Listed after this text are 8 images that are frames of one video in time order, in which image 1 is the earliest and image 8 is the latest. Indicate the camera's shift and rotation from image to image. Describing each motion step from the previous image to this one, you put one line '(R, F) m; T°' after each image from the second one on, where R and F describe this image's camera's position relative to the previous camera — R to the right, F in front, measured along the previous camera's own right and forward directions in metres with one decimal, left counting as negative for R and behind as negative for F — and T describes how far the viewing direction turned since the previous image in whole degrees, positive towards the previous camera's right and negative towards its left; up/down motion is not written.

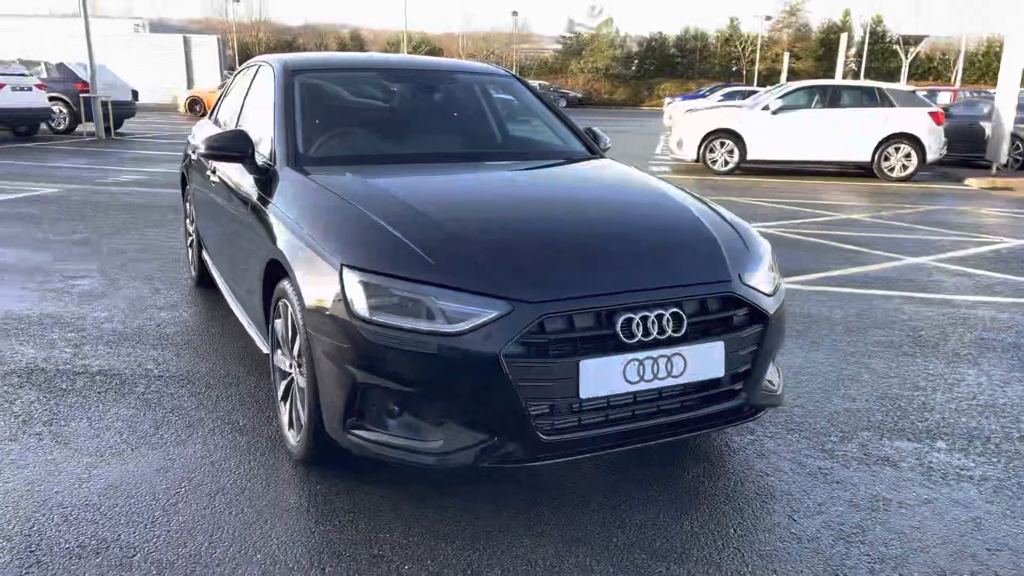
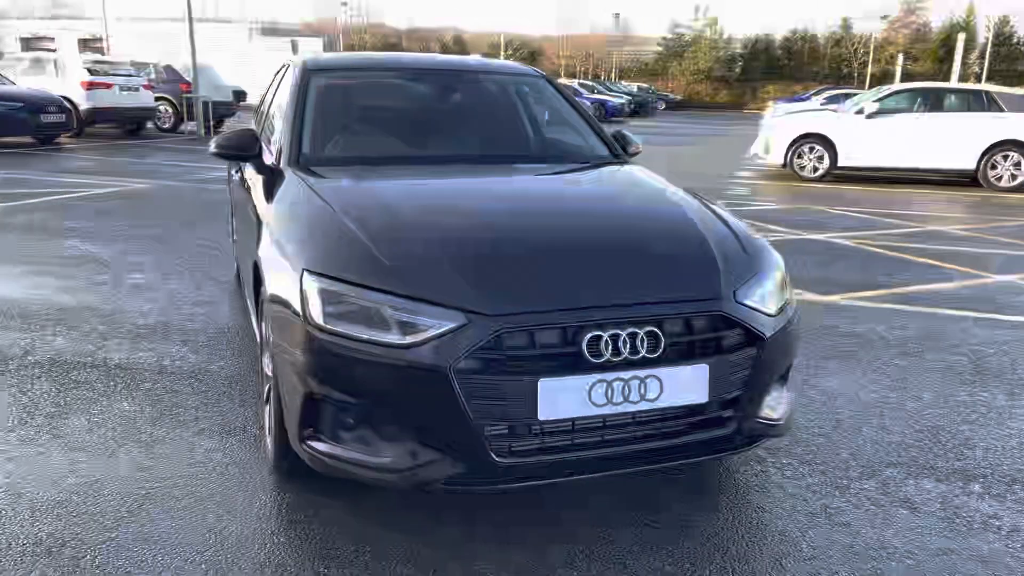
(+0.4, +0.2) m; -7°
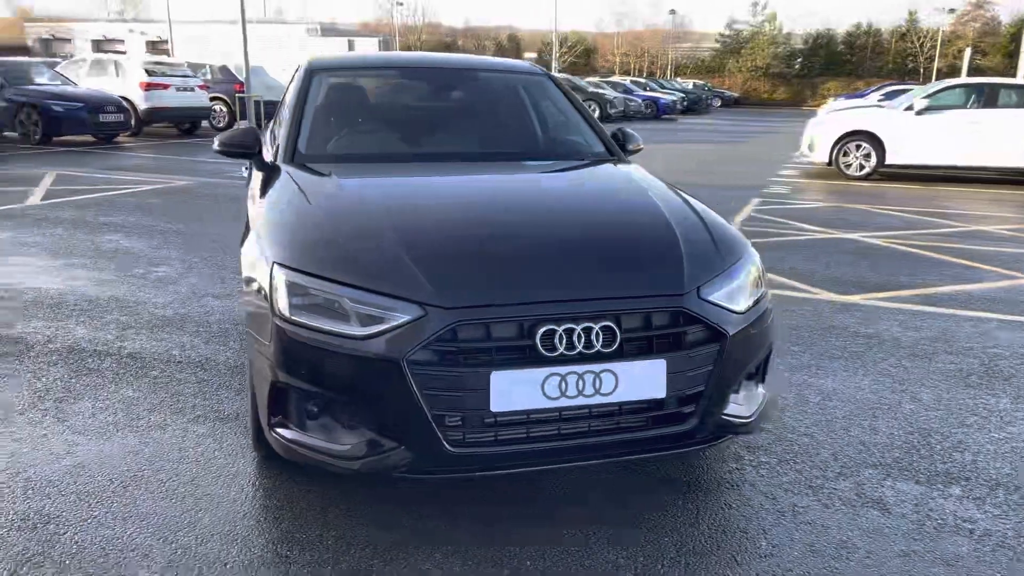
(+0.3, 0.0) m; -4°
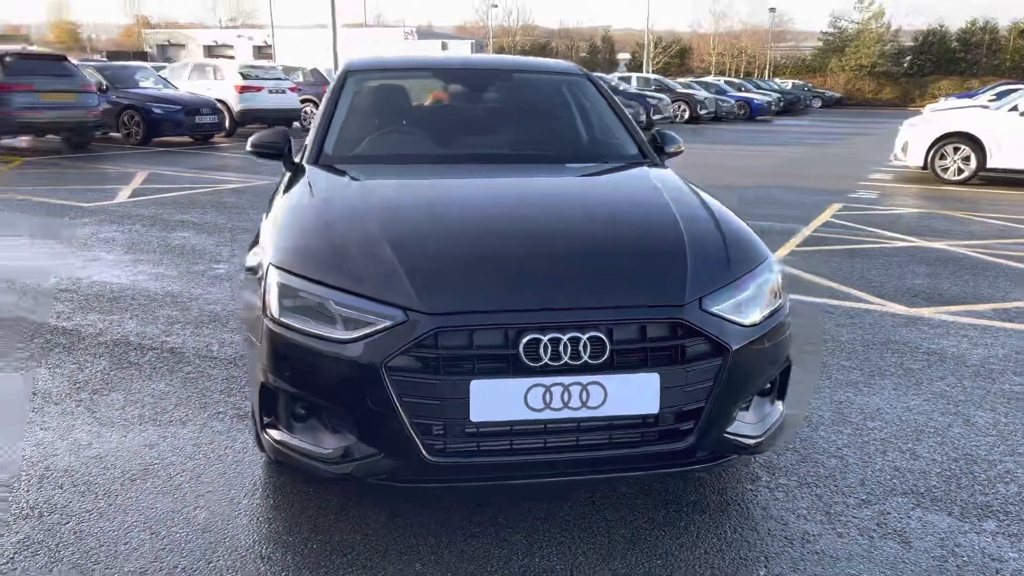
(+0.3, +0.1) m; -6°
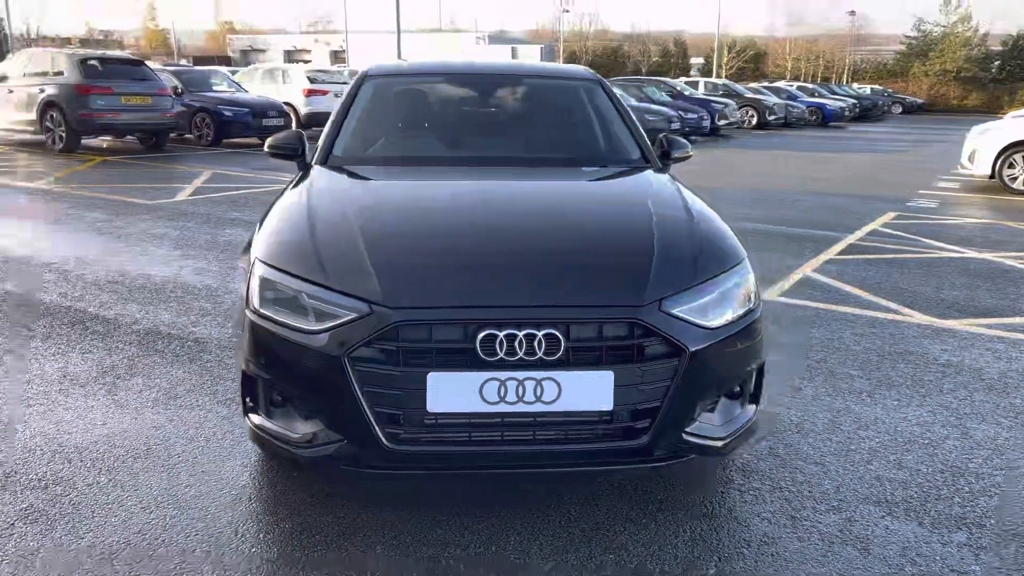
(+0.3, -0.1) m; -5°
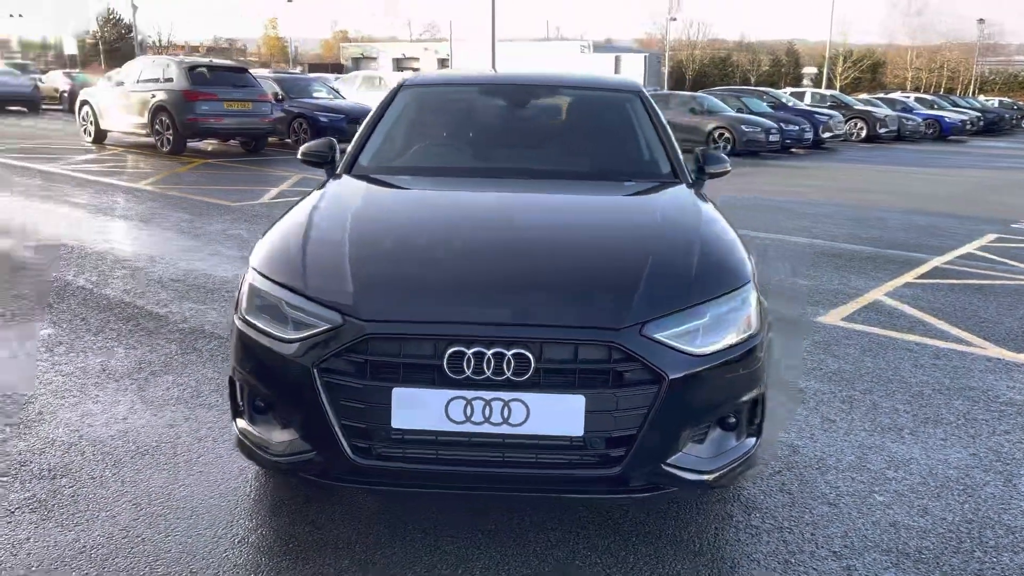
(+0.4, +0.1) m; -7°
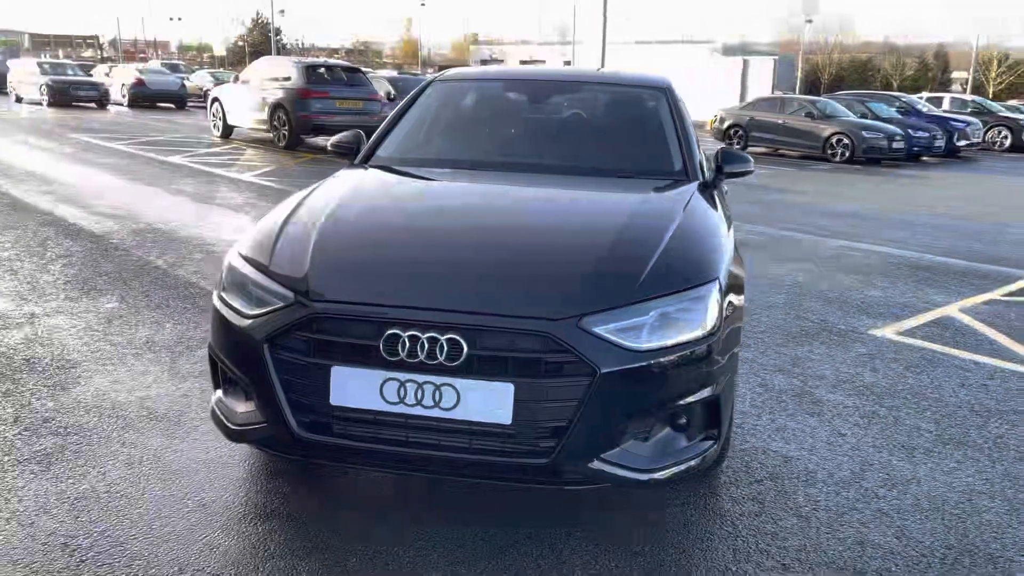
(+0.5, 0.0) m; -8°
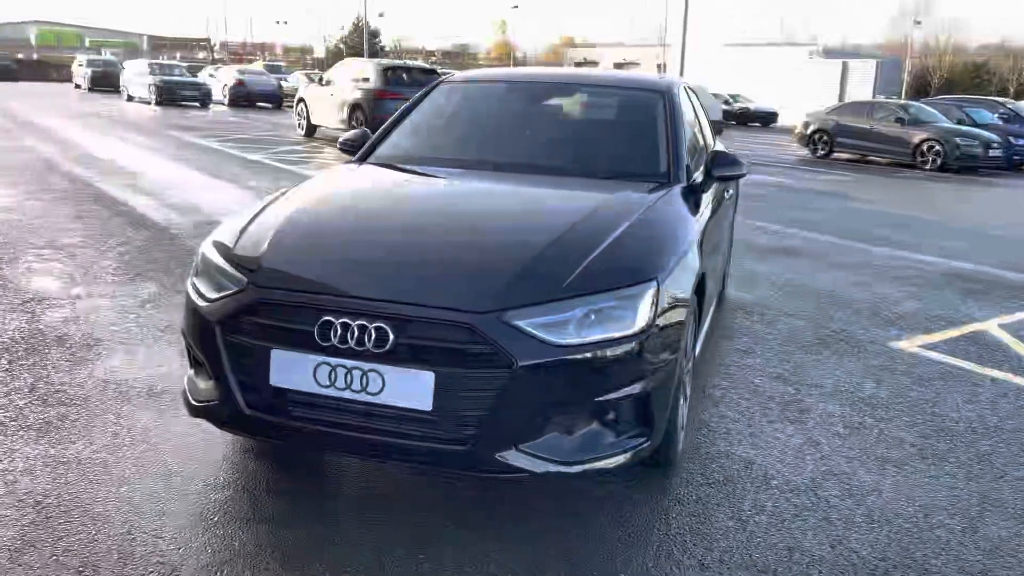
(+0.5, -0.1) m; -6°
